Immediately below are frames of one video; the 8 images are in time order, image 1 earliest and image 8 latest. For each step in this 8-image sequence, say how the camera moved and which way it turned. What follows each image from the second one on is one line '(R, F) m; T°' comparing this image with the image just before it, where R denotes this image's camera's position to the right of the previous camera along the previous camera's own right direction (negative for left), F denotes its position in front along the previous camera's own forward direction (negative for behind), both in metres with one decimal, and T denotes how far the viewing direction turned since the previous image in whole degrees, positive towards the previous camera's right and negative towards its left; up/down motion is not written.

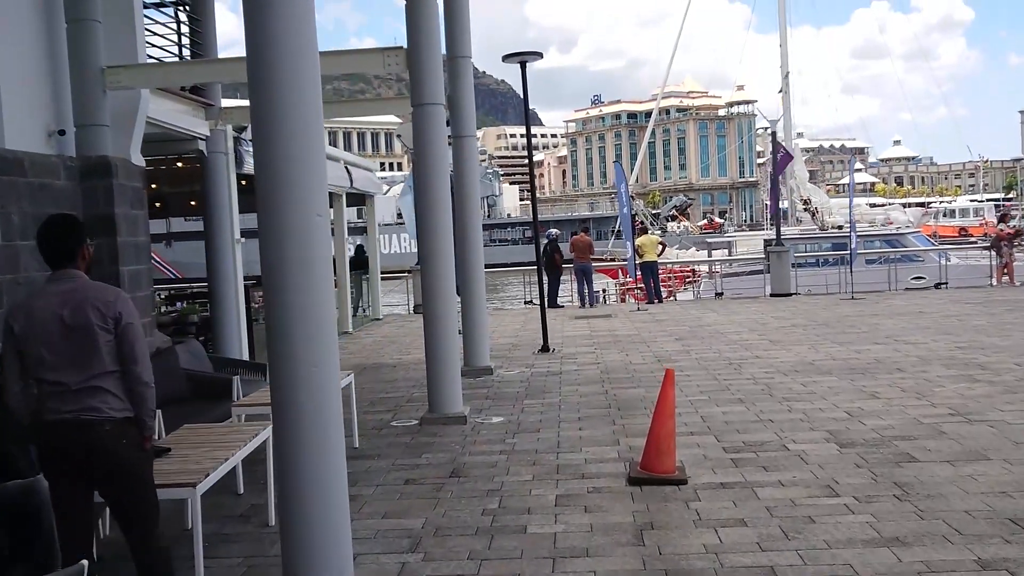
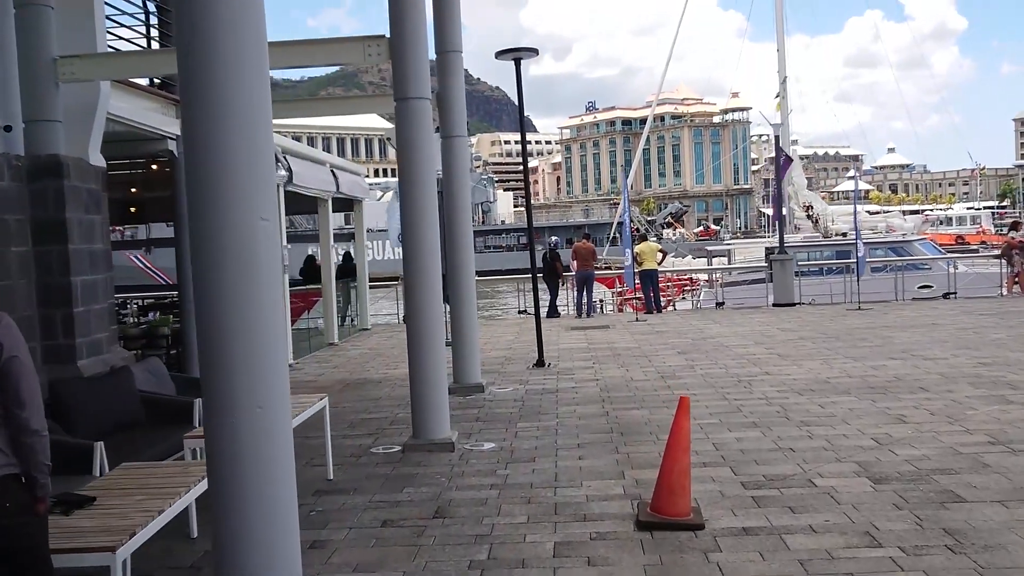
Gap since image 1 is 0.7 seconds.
(0.0, +0.7) m; 0°
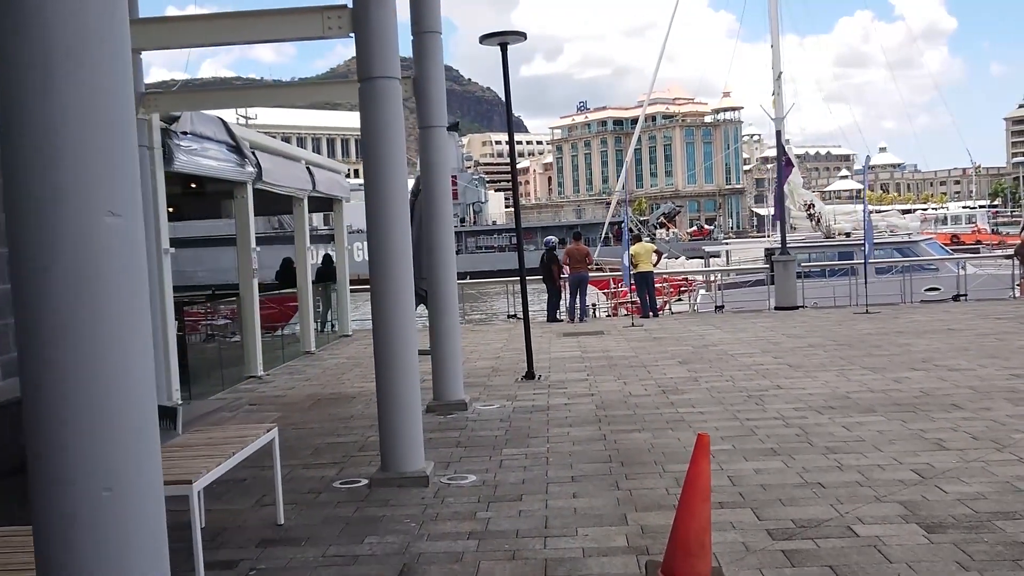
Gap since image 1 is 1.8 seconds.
(+0.1, +1.0) m; 0°
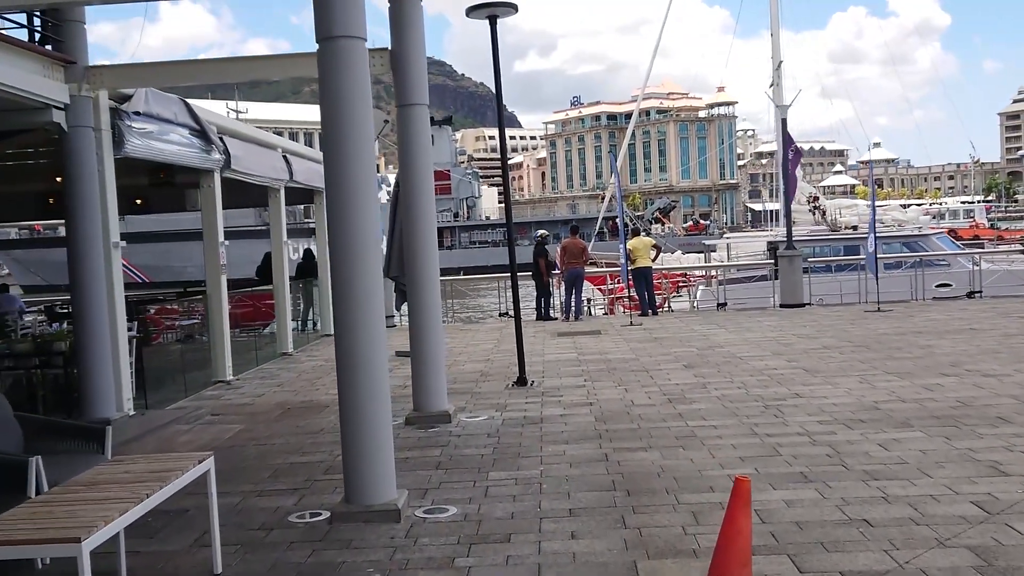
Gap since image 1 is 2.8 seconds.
(0.0, +1.0) m; 0°
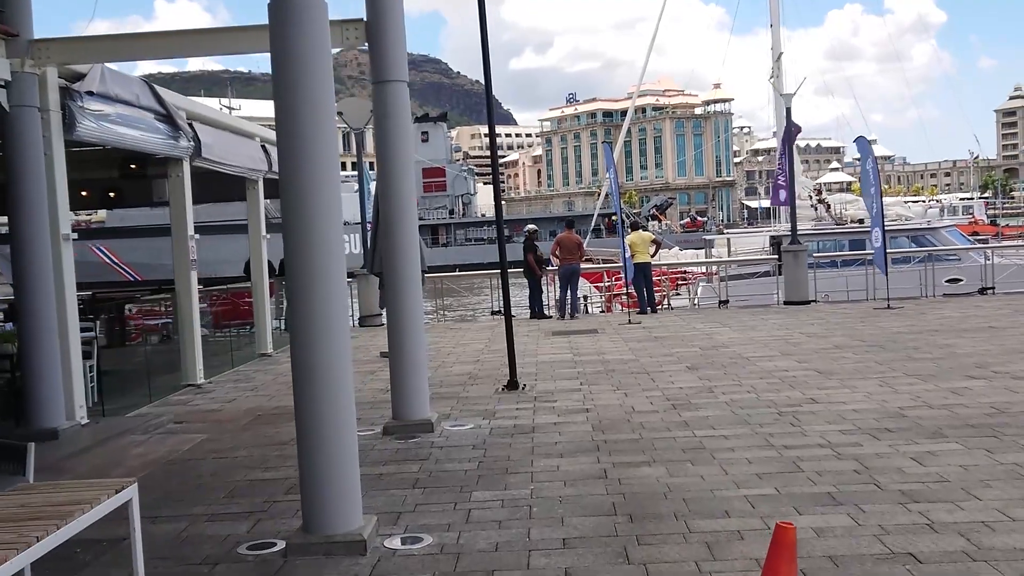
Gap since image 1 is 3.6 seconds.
(+0.1, +0.8) m; 0°
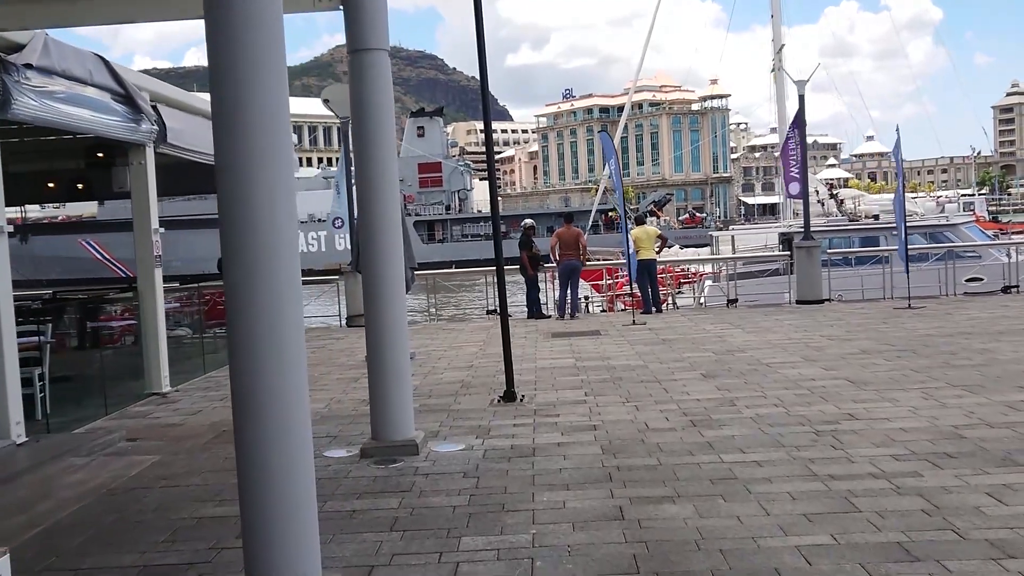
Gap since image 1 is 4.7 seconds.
(0.0, +1.0) m; 0°
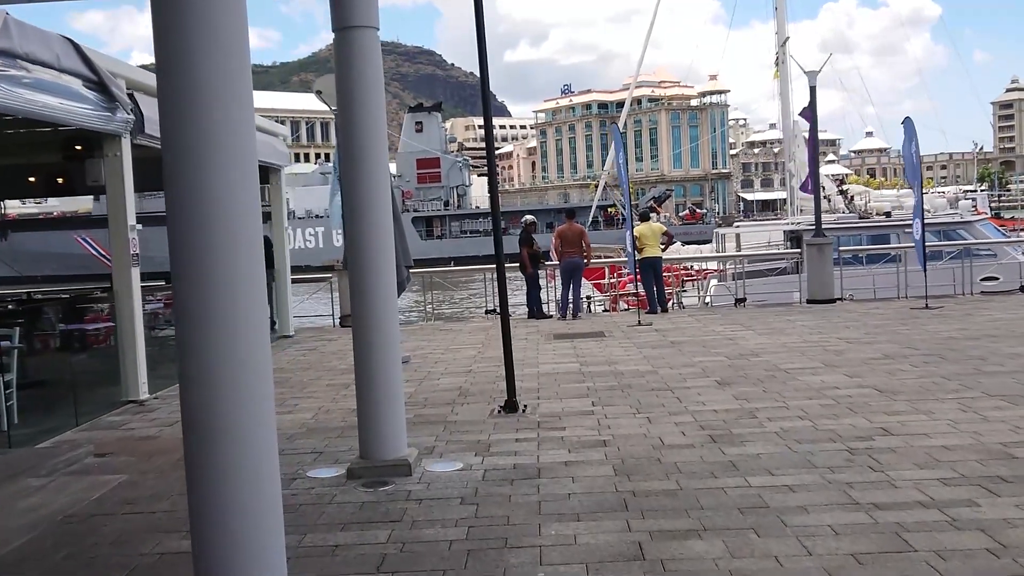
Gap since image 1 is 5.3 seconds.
(0.0, +0.6) m; 0°
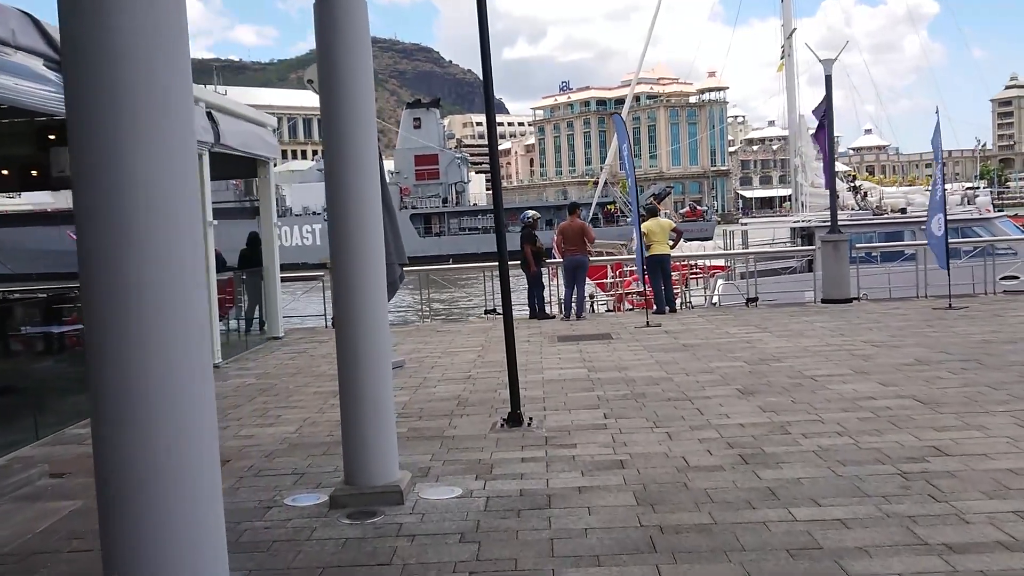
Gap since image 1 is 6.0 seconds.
(0.0, +0.7) m; 0°
